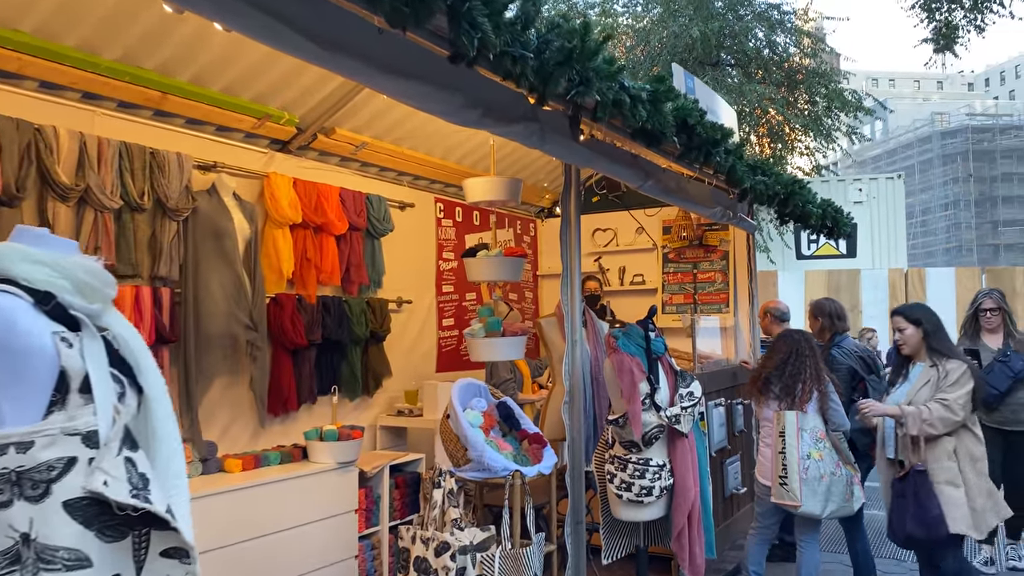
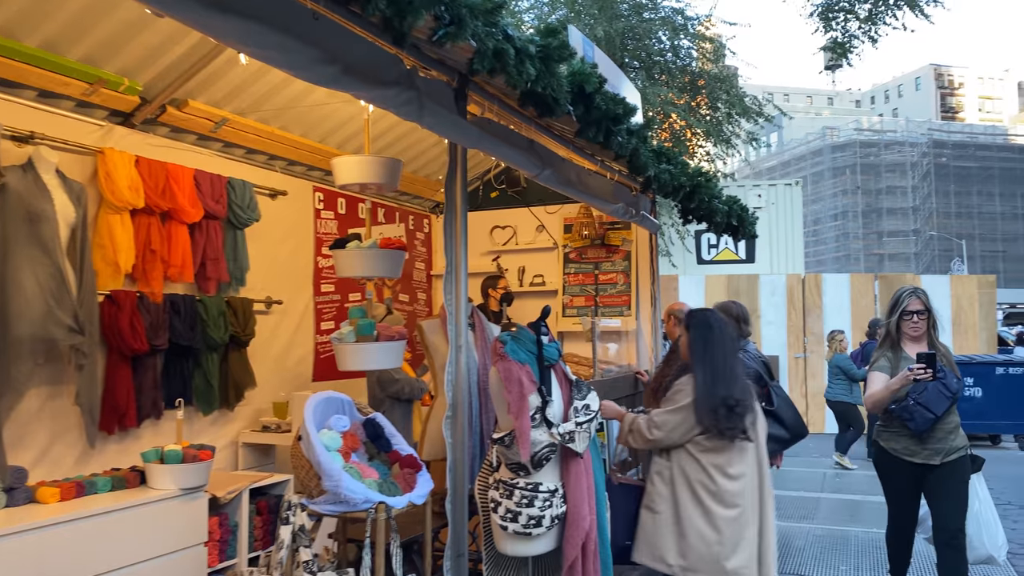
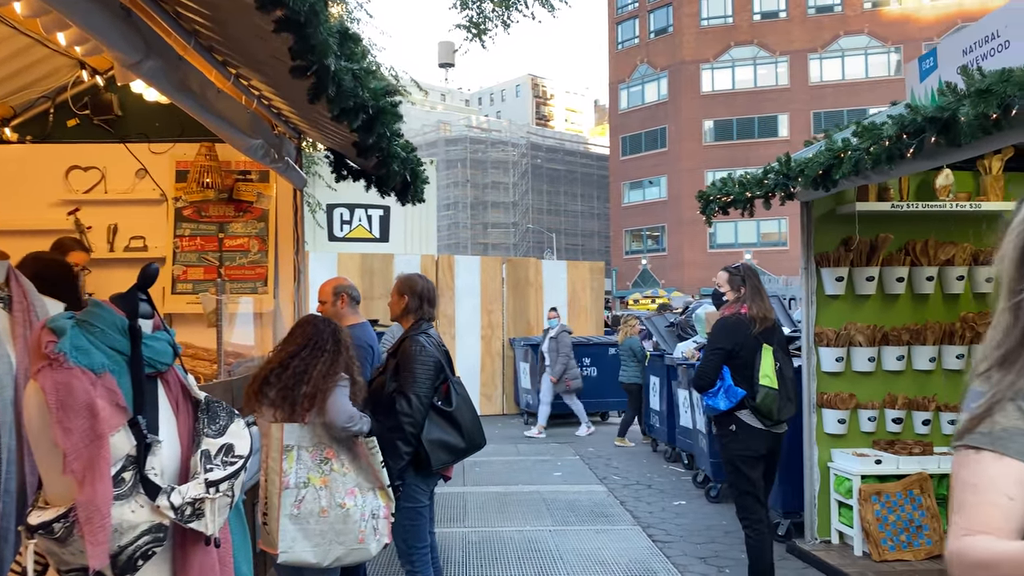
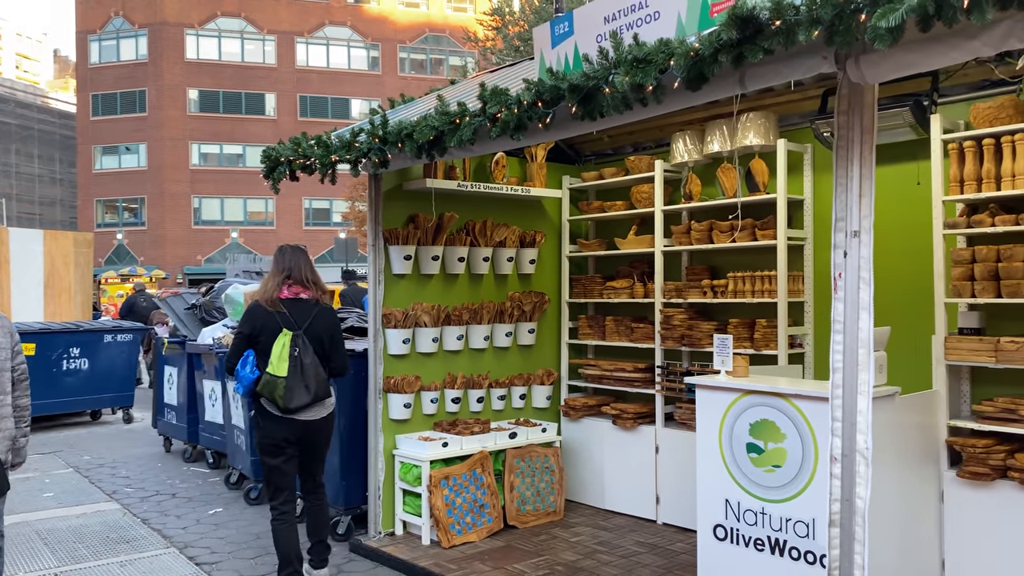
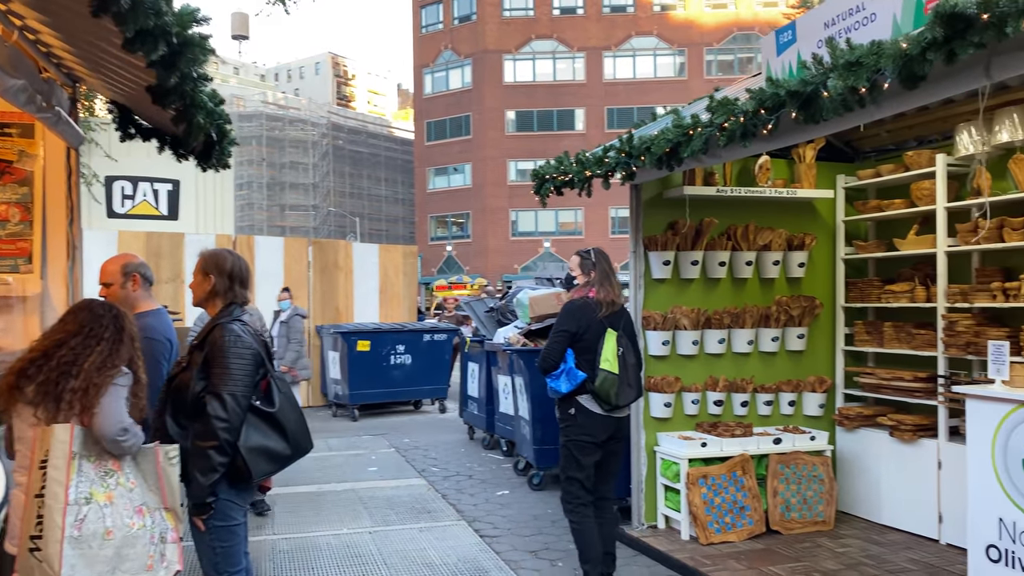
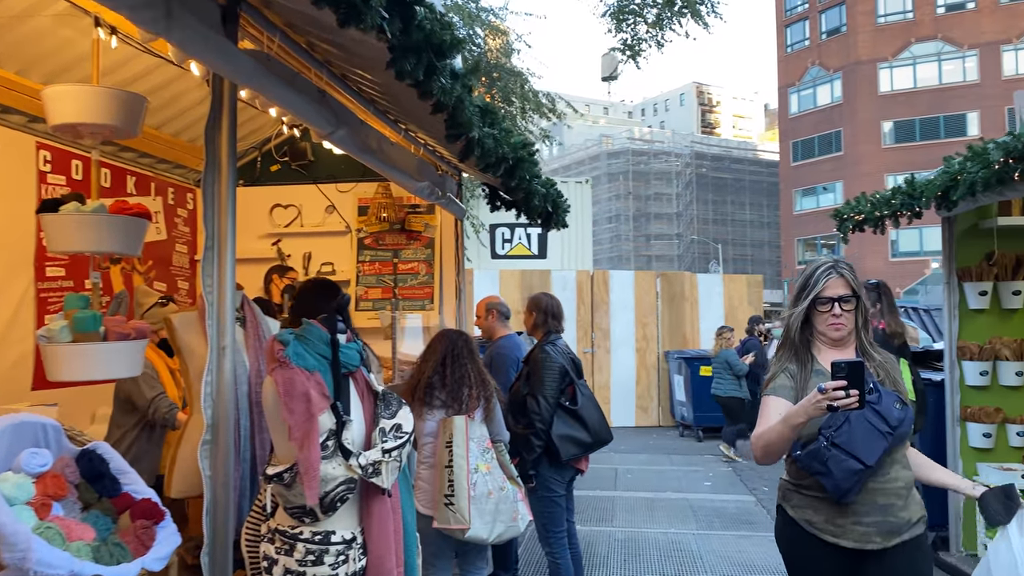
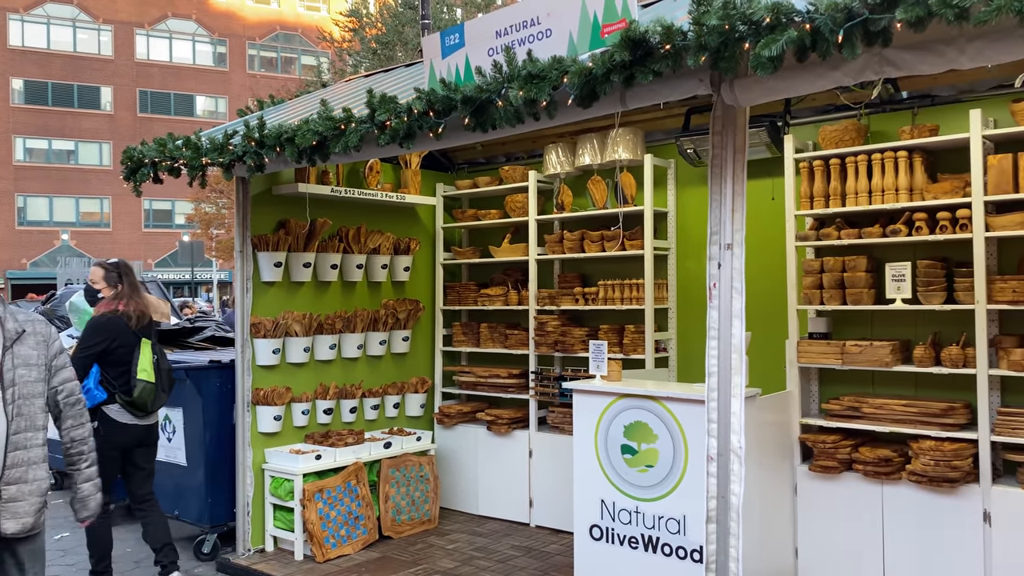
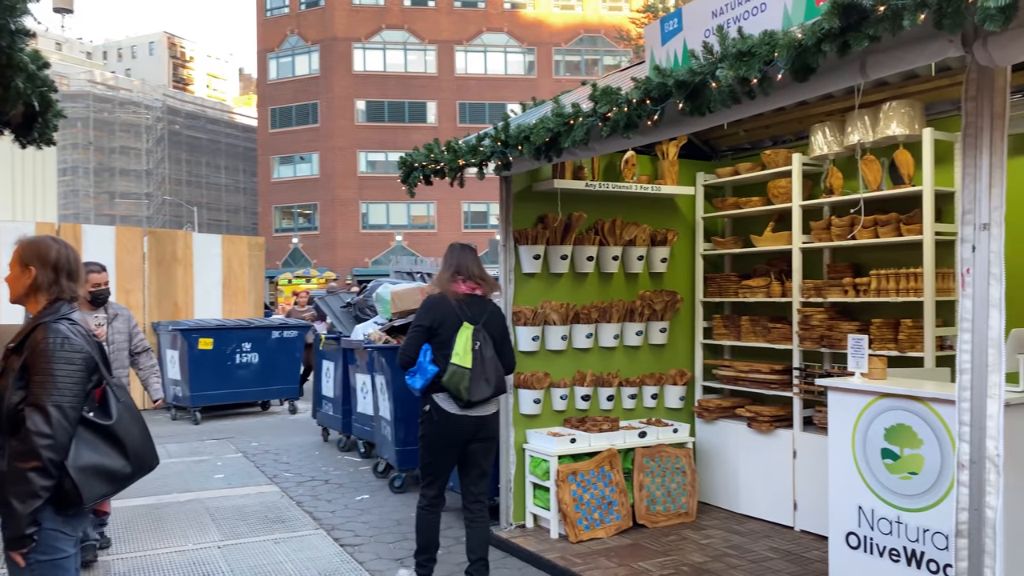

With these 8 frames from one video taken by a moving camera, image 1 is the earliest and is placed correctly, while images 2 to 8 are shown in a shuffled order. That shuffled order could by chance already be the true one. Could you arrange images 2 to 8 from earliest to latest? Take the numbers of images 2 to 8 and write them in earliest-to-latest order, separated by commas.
2, 6, 3, 5, 8, 4, 7
